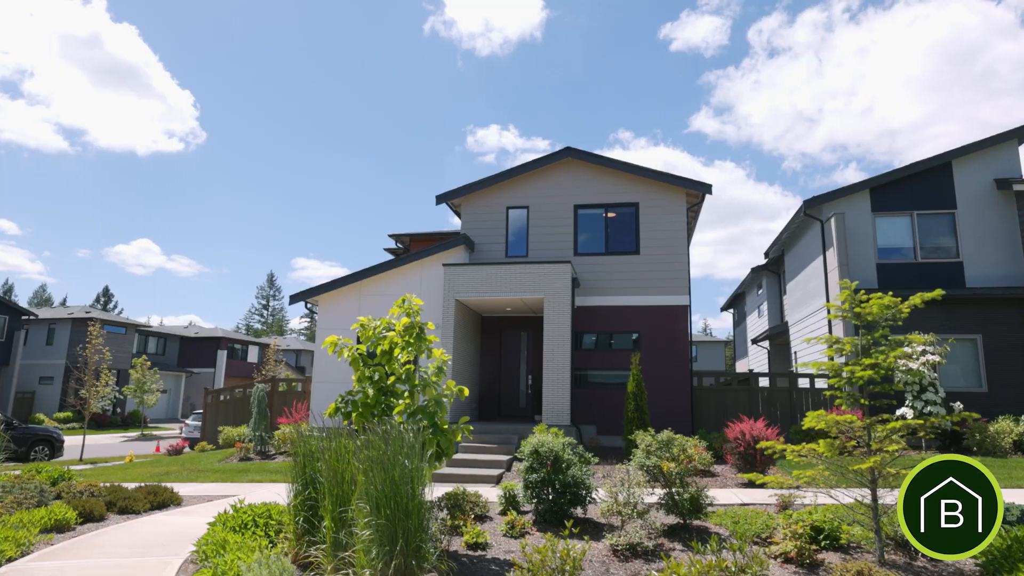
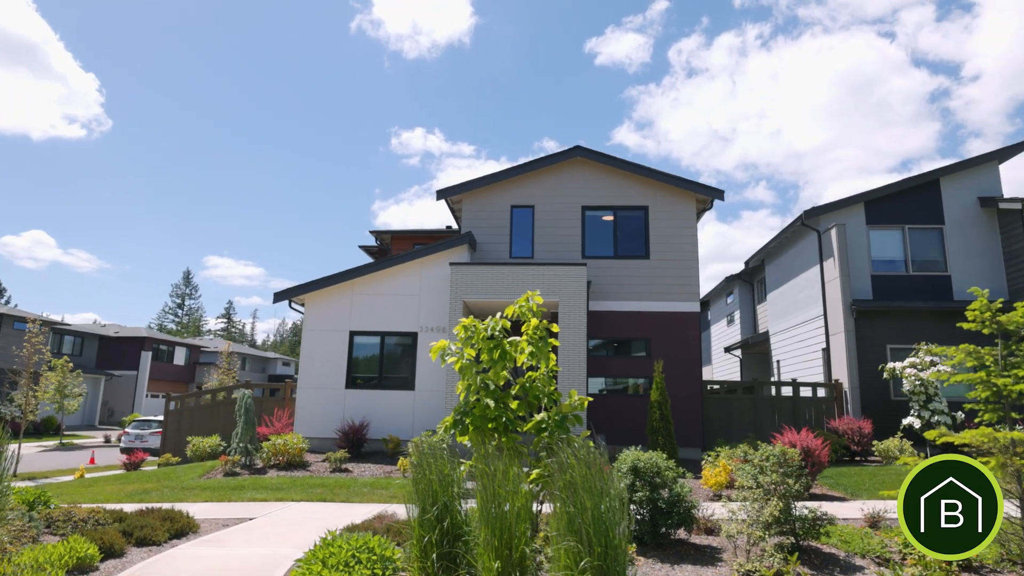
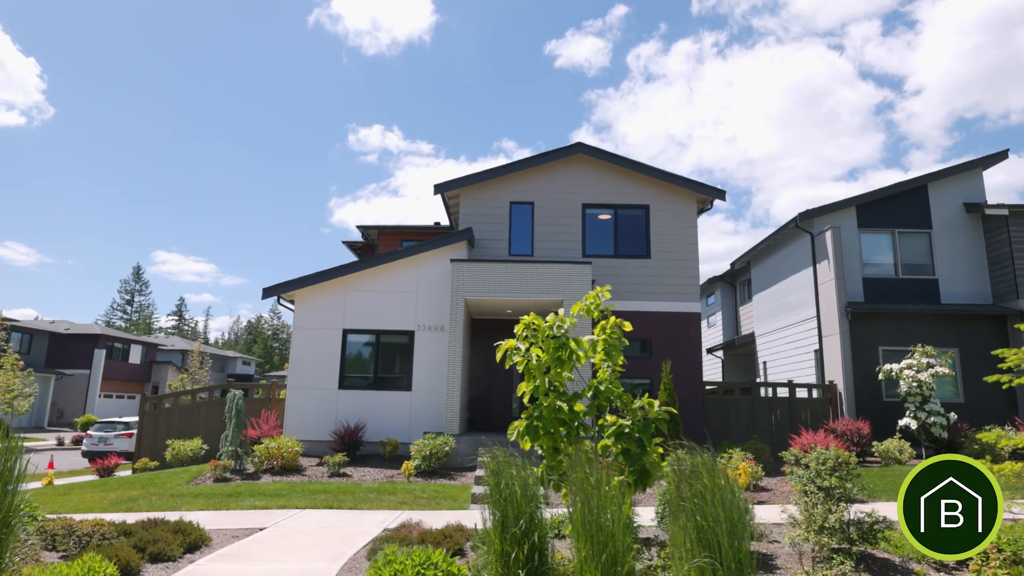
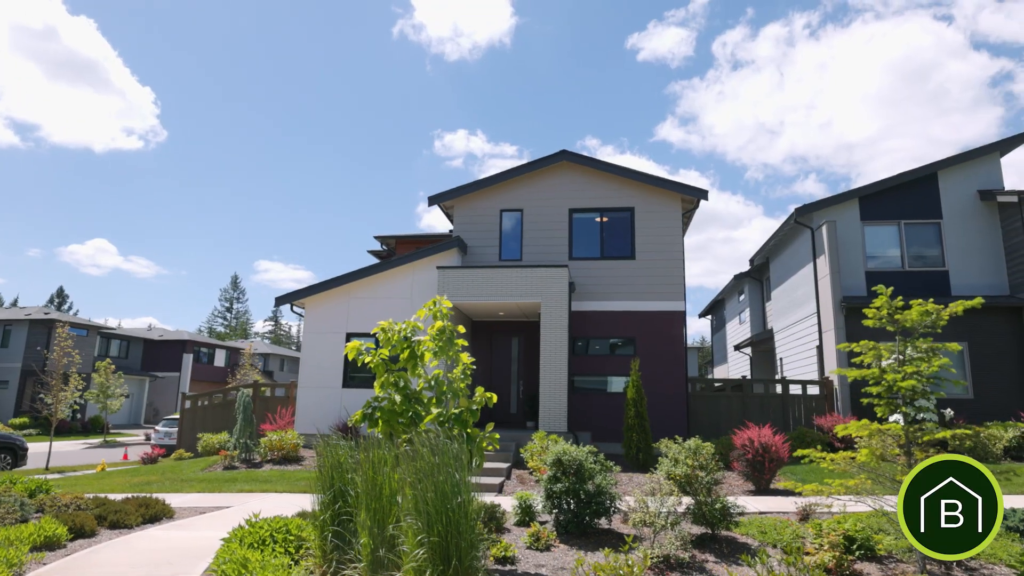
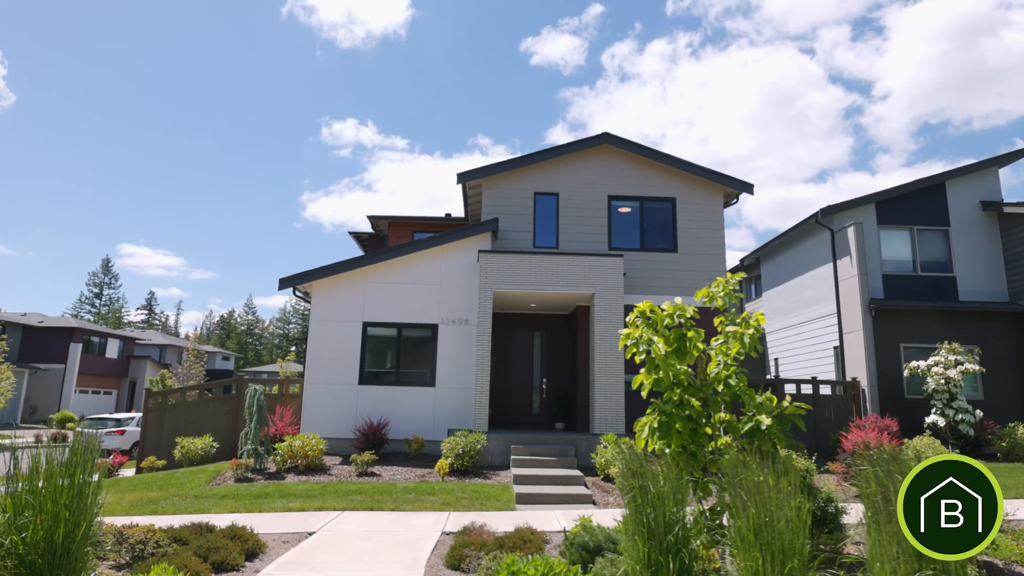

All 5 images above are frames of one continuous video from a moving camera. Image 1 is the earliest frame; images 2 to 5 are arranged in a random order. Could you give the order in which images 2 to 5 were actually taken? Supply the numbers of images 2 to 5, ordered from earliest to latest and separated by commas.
4, 2, 3, 5
